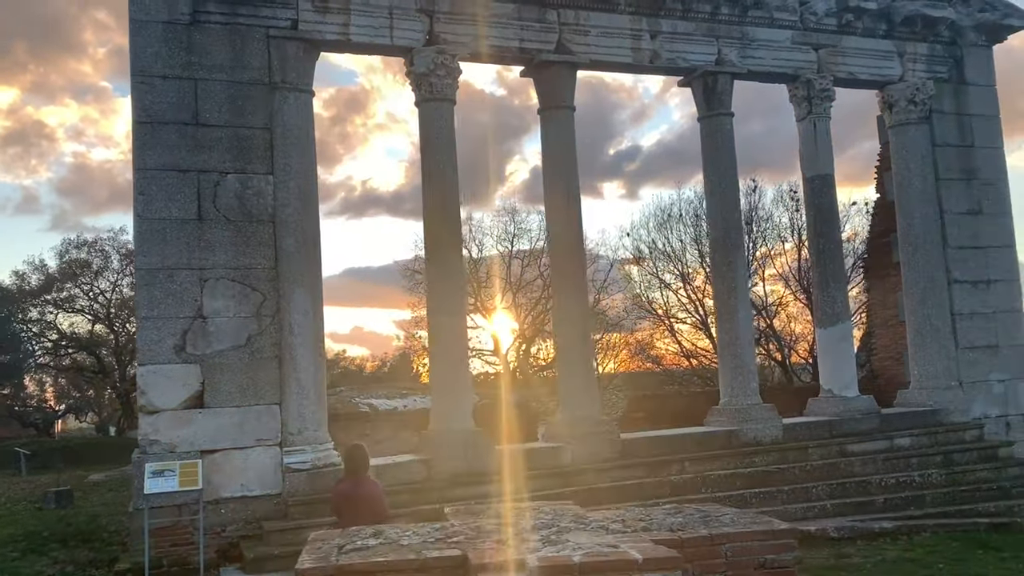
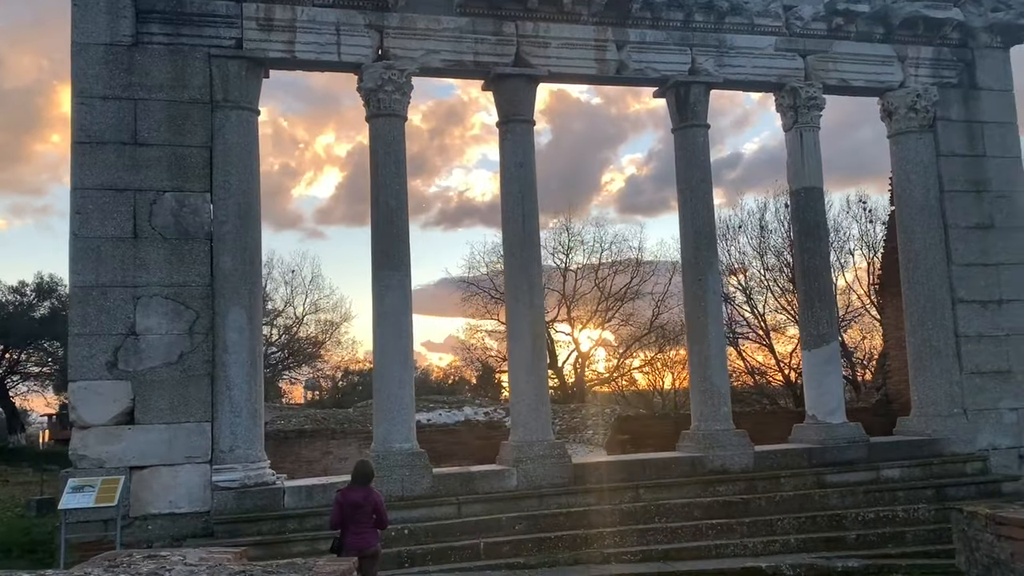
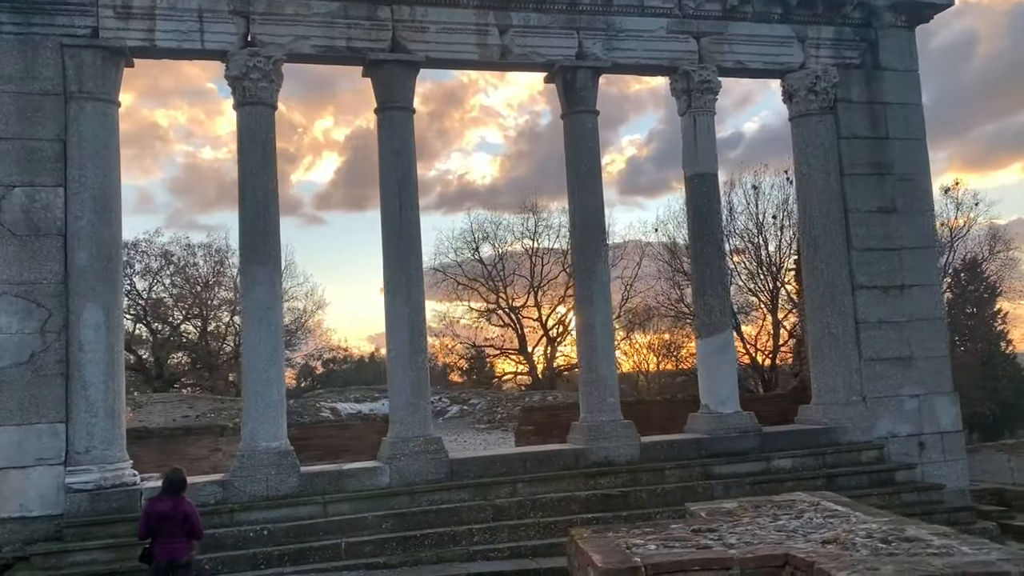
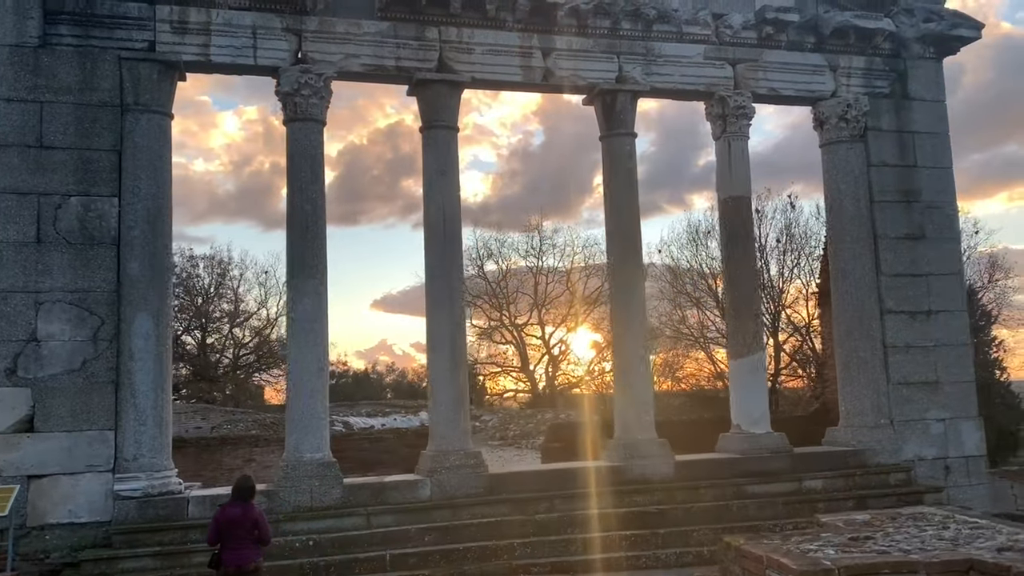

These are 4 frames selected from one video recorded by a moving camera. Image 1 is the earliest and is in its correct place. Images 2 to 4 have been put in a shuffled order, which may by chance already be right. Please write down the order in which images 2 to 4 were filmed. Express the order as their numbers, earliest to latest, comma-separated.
2, 4, 3
